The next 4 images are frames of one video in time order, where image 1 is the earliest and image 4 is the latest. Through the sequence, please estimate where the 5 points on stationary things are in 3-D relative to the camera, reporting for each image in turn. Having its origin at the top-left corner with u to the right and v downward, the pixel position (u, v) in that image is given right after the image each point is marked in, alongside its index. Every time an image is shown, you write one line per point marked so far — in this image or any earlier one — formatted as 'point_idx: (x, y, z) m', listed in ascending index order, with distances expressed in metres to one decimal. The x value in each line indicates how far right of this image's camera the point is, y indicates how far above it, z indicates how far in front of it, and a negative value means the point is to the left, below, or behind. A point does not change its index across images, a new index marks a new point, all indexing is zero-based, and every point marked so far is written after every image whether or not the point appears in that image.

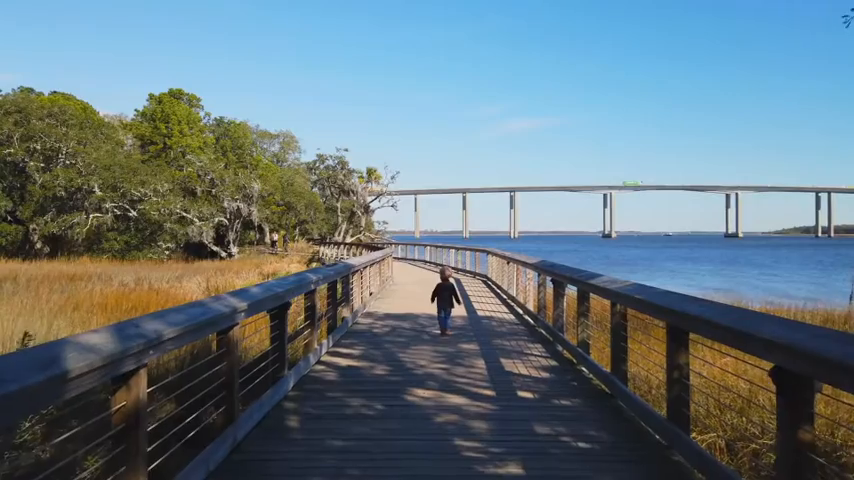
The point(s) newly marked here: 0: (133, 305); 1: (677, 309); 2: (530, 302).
0: (-7.1, -1.6, +17.8) m
1: (+1.4, -0.4, +4.3) m
2: (+1.6, -1.0, +11.2) m
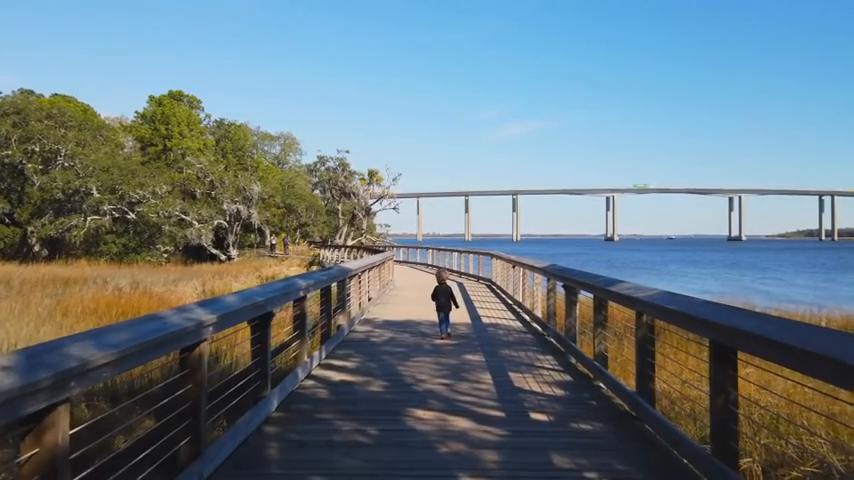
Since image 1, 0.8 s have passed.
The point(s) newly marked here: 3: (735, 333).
0: (-7.1, -1.6, +17.2) m
1: (+1.4, -0.4, +3.7) m
2: (+1.6, -1.0, +10.5) m
3: (+1.4, -0.4, +3.5) m
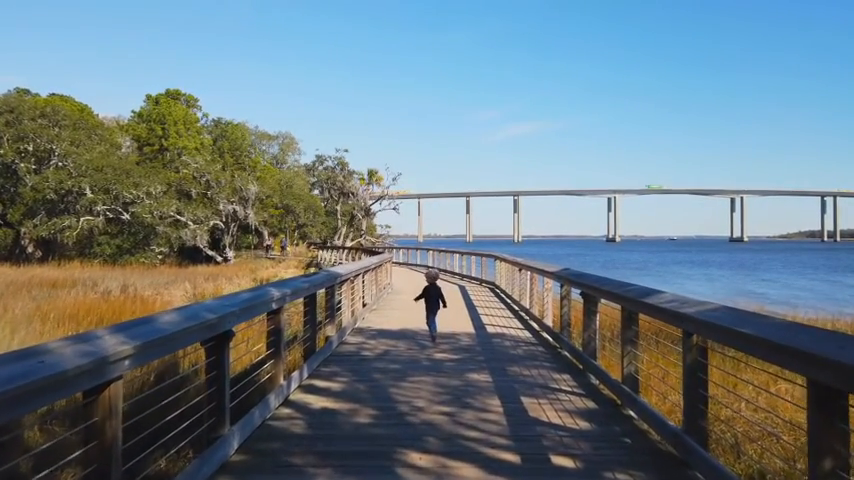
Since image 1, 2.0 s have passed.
0: (-7.1, -1.6, +16.2) m
1: (+1.4, -0.4, +2.7) m
2: (+1.6, -1.0, +9.5) m
3: (+1.4, -0.4, +2.5) m
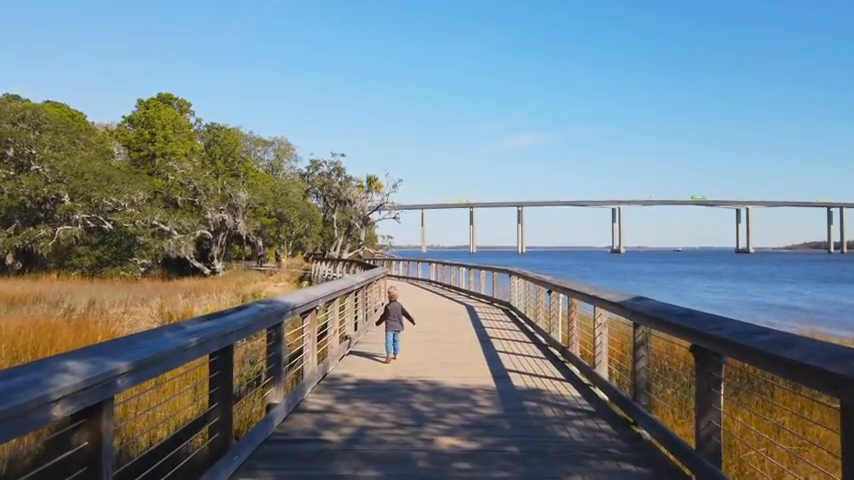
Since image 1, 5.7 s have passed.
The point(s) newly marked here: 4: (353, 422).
0: (-7.0, -1.9, +13.2) m
1: (+1.4, -0.4, -0.3) m
2: (+1.6, -1.1, +6.6) m
3: (+1.4, -0.5, -0.5) m
4: (-0.5, -1.3, +5.4) m
